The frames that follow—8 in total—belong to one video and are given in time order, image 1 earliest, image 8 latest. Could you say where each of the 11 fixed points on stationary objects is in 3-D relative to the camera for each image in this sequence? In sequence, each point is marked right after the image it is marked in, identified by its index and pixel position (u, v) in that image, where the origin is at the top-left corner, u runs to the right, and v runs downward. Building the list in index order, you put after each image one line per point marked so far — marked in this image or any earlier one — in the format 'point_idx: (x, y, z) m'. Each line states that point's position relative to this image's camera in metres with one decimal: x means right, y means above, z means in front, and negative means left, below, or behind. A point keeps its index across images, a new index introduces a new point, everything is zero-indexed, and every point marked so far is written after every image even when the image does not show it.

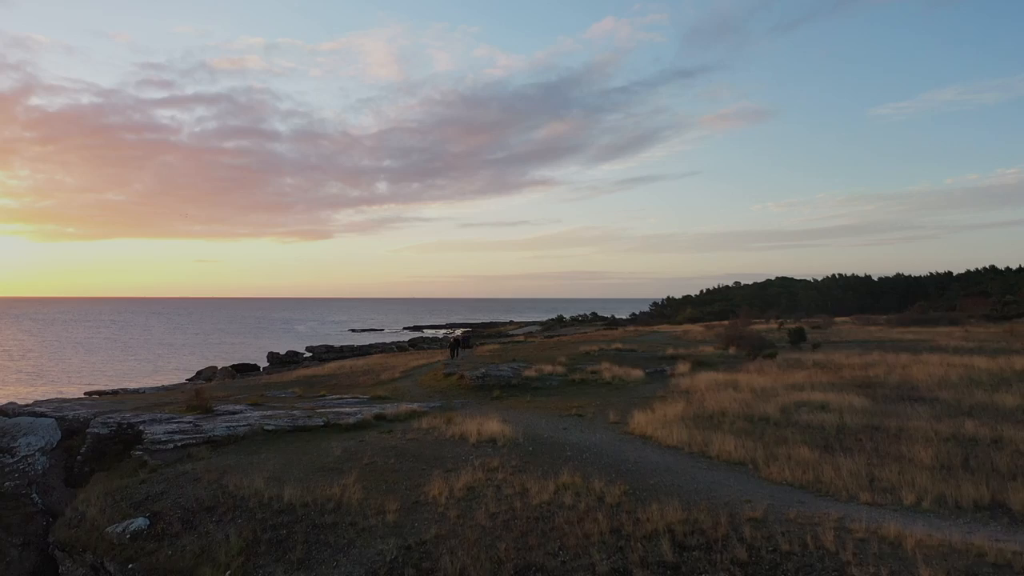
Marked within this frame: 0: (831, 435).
0: (+9.5, -4.4, +17.3) m
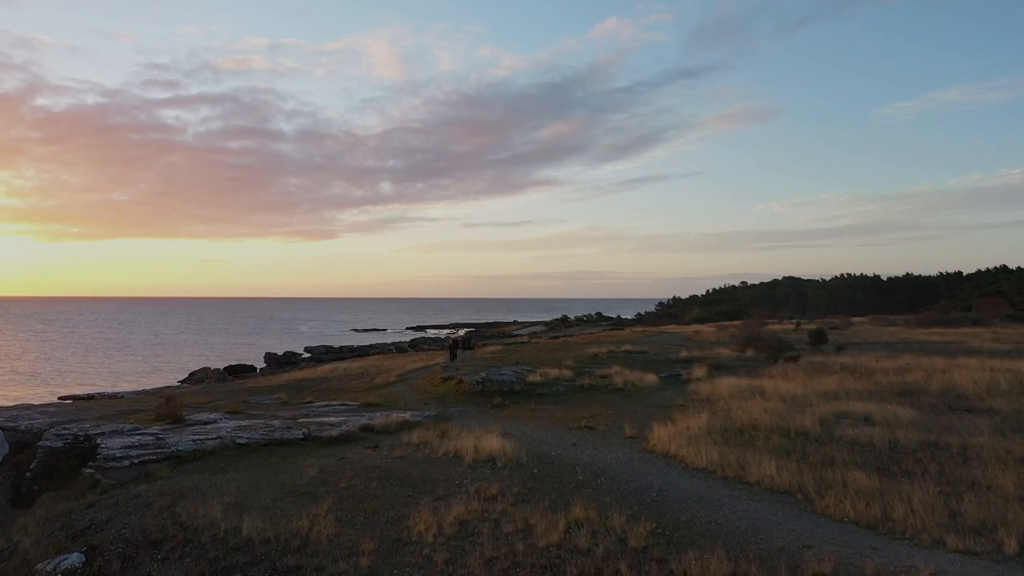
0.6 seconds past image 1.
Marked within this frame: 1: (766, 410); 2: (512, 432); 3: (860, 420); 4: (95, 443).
0: (+9.6, -4.3, +14.8) m
1: (+8.6, -4.1, +19.6) m
2: (0.0, -4.4, +17.8) m
3: (+11.0, -4.2, +18.3) m
4: (-13.4, -5.0, +18.7) m
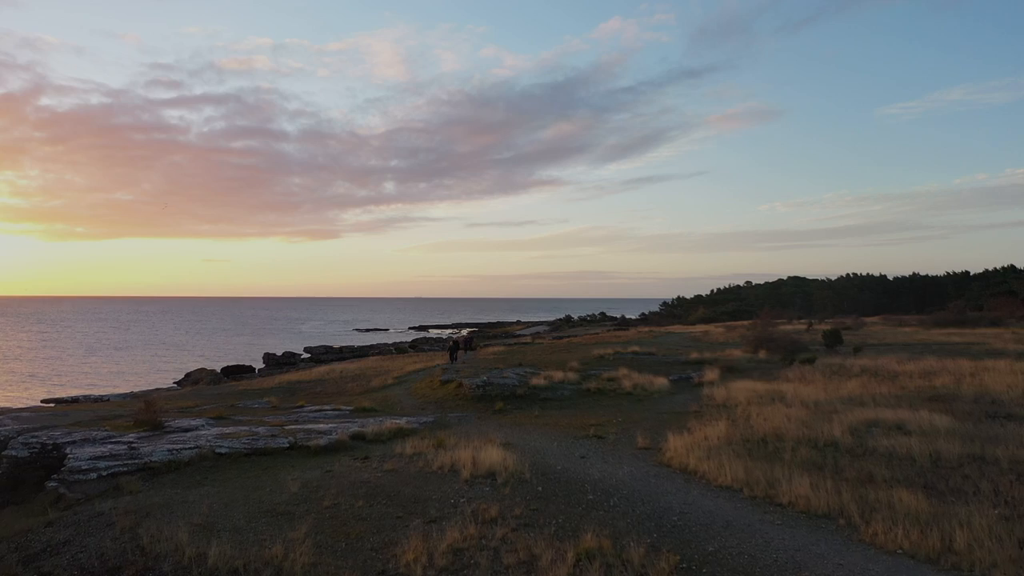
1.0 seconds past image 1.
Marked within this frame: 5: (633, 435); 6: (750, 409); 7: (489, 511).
0: (+9.6, -4.2, +13.4) m
1: (+8.7, -4.1, +18.1) m
2: (+0.1, -4.4, +16.4) m
3: (+11.1, -4.1, +16.8) m
4: (-13.4, -4.9, +17.3) m
5: (+3.4, -4.2, +16.5) m
6: (+8.1, -4.1, +19.7) m
7: (-0.4, -4.3, +11.3) m
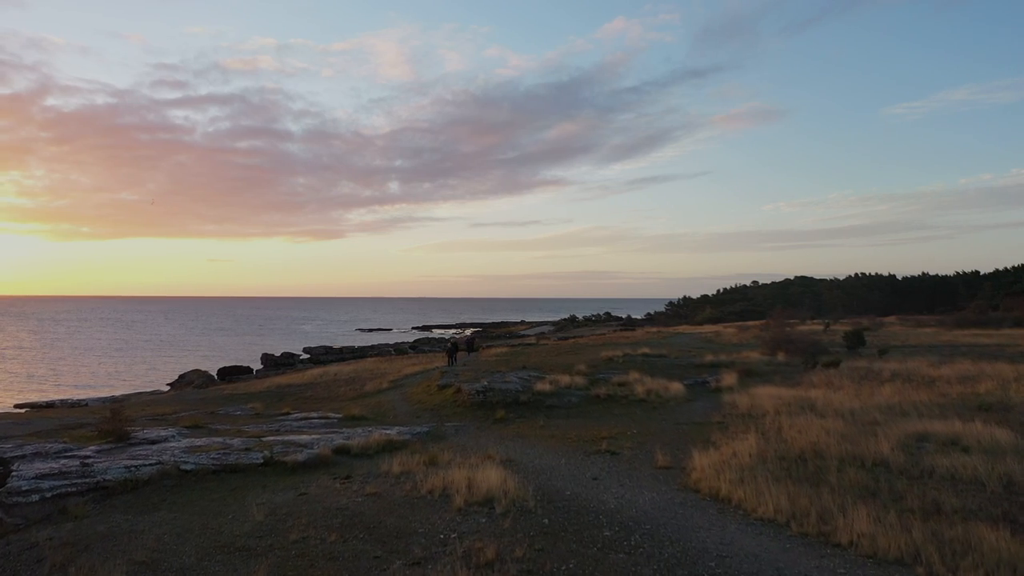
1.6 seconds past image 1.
0: (+9.6, -4.1, +11.3) m
1: (+8.7, -4.0, +16.1) m
2: (+0.1, -4.3, +14.4) m
3: (+11.1, -4.0, +14.8) m
4: (-13.3, -4.8, +15.4) m
5: (+3.5, -4.1, +14.5) m
6: (+8.1, -4.0, +17.7) m
7: (-0.4, -4.2, +9.3) m
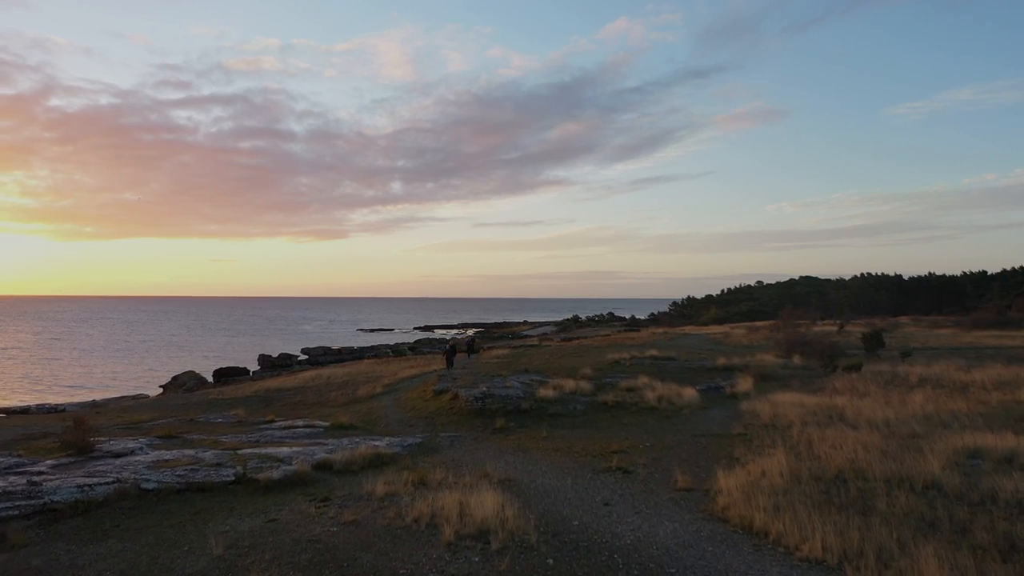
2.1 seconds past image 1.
0: (+9.6, -4.1, +9.6) m
1: (+8.7, -3.9, +14.4) m
2: (+0.1, -4.2, +12.8) m
3: (+11.1, -3.9, +13.1) m
4: (-13.3, -4.7, +13.8) m
5: (+3.5, -4.1, +12.9) m
6: (+8.2, -3.9, +16.0) m
7: (-0.5, -4.2, +7.6) m
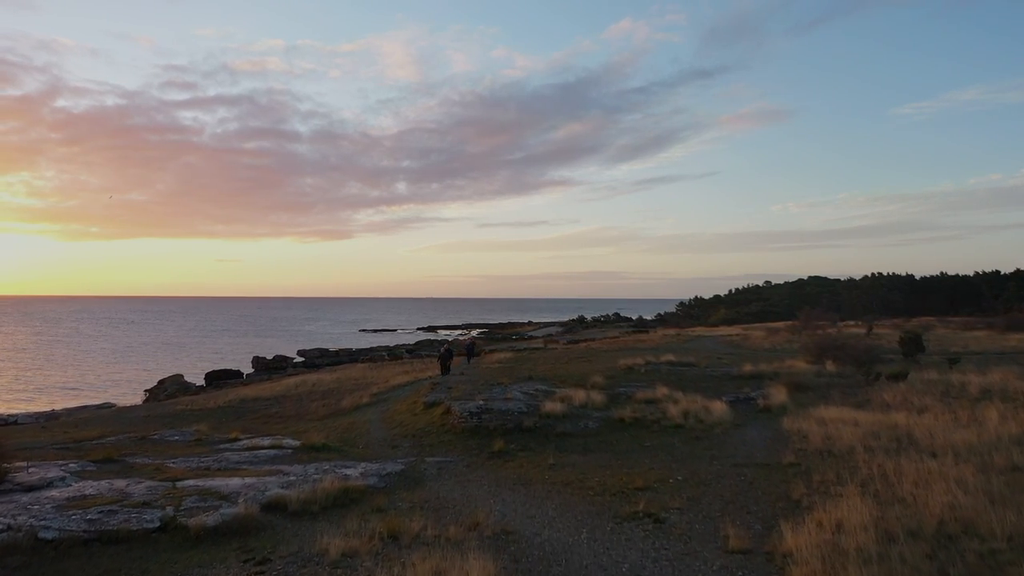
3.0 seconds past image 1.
0: (+9.6, -4.0, +6.6) m
1: (+8.7, -3.8, +11.3) m
2: (+0.1, -4.1, +9.8) m
3: (+11.1, -3.9, +10.0) m
4: (-13.3, -4.6, +10.9) m
5: (+3.4, -4.0, +9.8) m
6: (+8.1, -3.9, +12.9) m
7: (-0.5, -4.1, +4.7) m
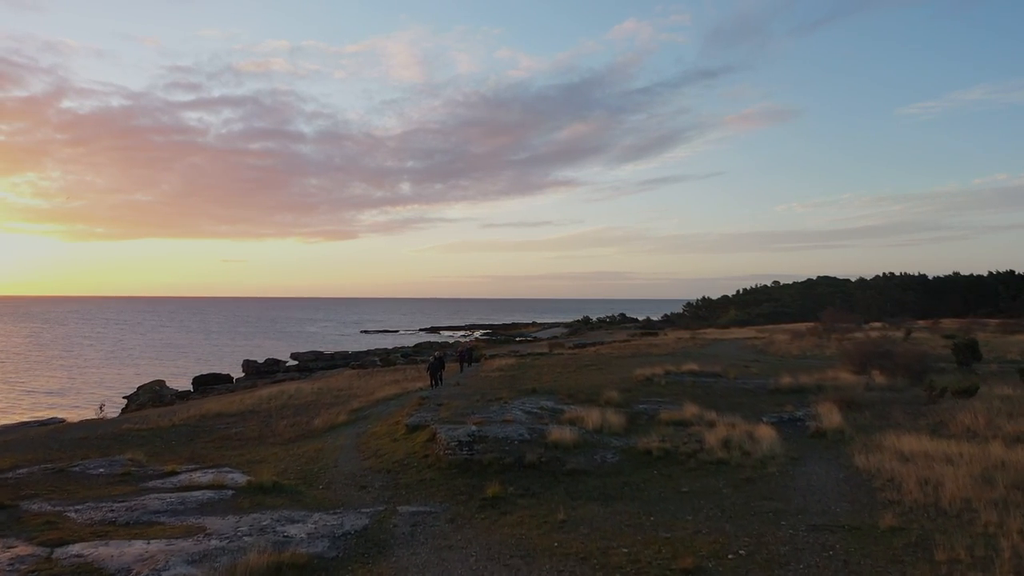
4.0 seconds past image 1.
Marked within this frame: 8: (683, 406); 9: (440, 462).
0: (+9.5, -4.0, +2.9) m
1: (+8.6, -3.8, +7.7) m
2: (0.0, -4.1, +6.2) m
3: (+11.0, -3.8, +6.4) m
4: (-13.4, -4.6, +7.5) m
5: (+3.4, -3.9, +6.3) m
6: (+8.1, -3.8, +9.3) m
7: (-0.7, -4.0, +1.1) m
8: (+5.6, -3.8, +19.1) m
9: (-1.7, -4.3, +14.3) m
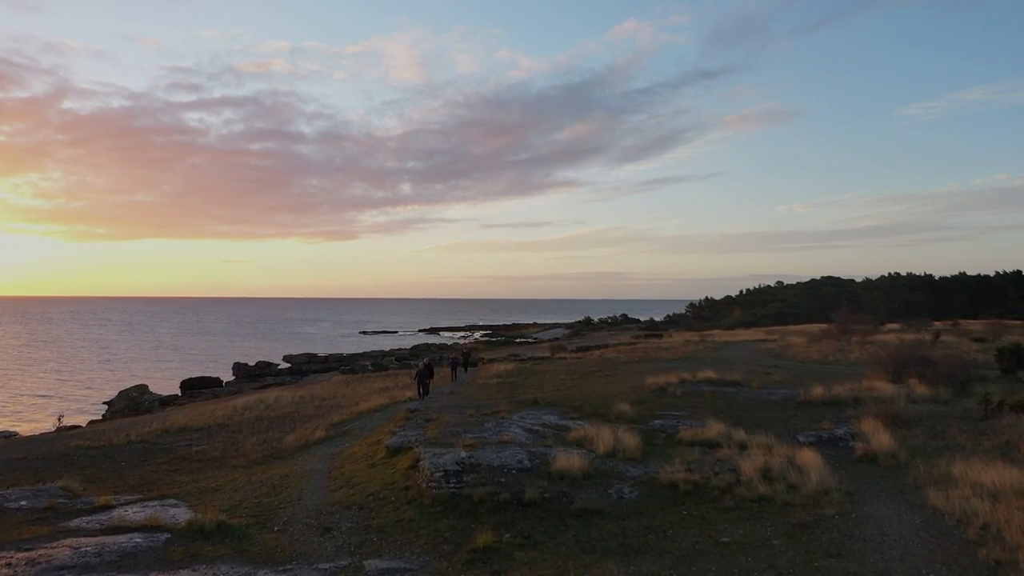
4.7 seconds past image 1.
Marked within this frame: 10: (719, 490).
0: (+9.4, -3.9, +0.4) m
1: (+8.5, -3.8, +5.2) m
2: (-0.1, -4.1, +3.8) m
3: (+10.9, -3.8, +3.9) m
4: (-13.5, -4.6, +5.0) m
5: (+3.3, -3.9, +3.8) m
6: (+8.0, -3.8, +6.8) m
7: (-0.8, -4.0, -1.4) m
8: (+5.6, -3.8, +16.6) m
9: (-1.8, -4.2, +11.9) m
10: (+4.2, -4.1, +11.7) m
